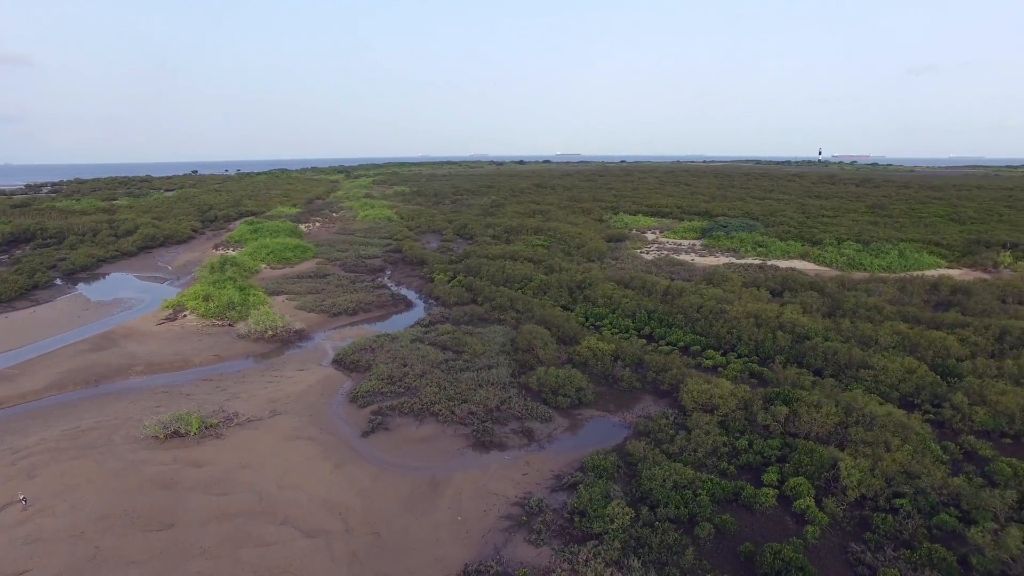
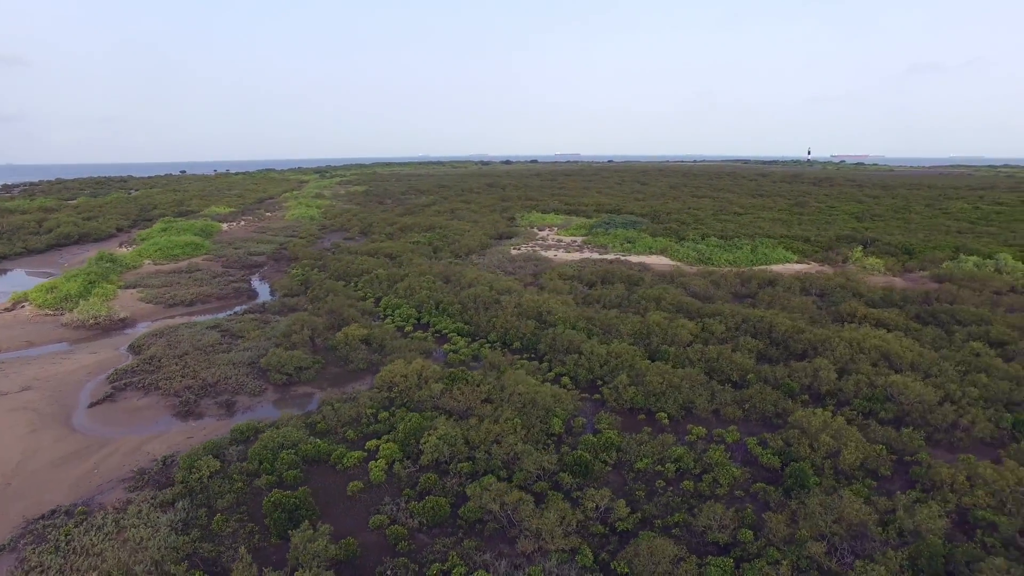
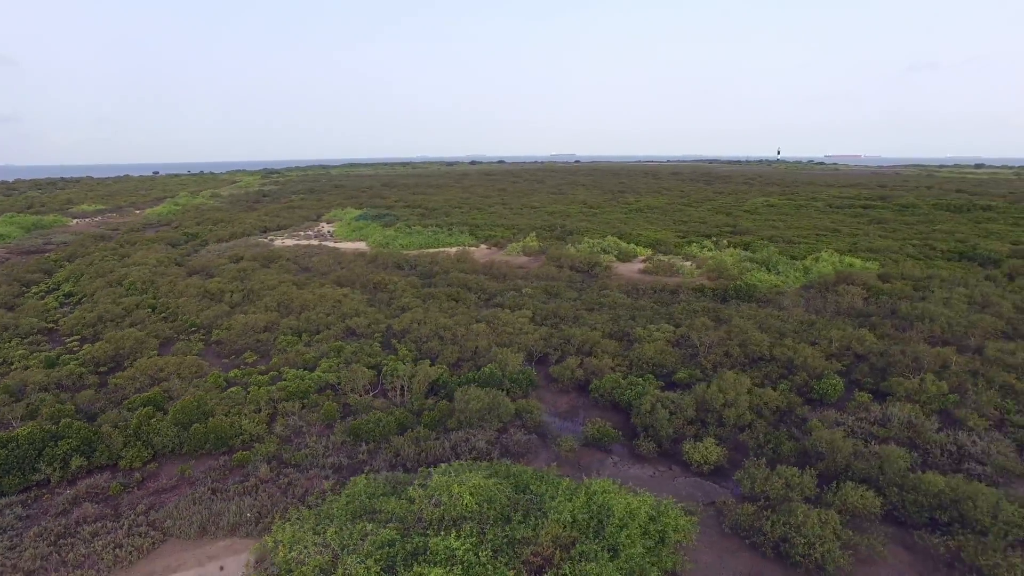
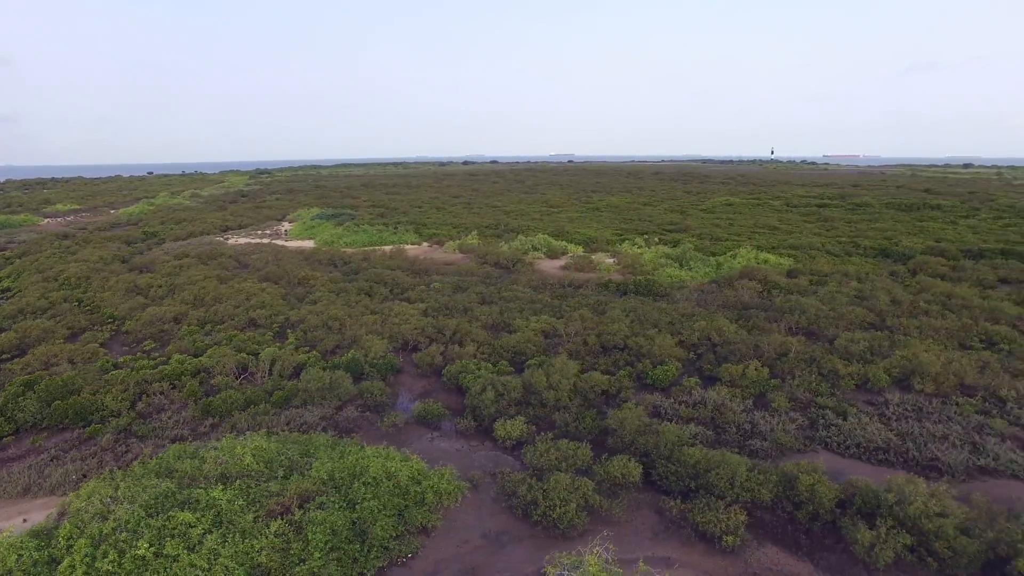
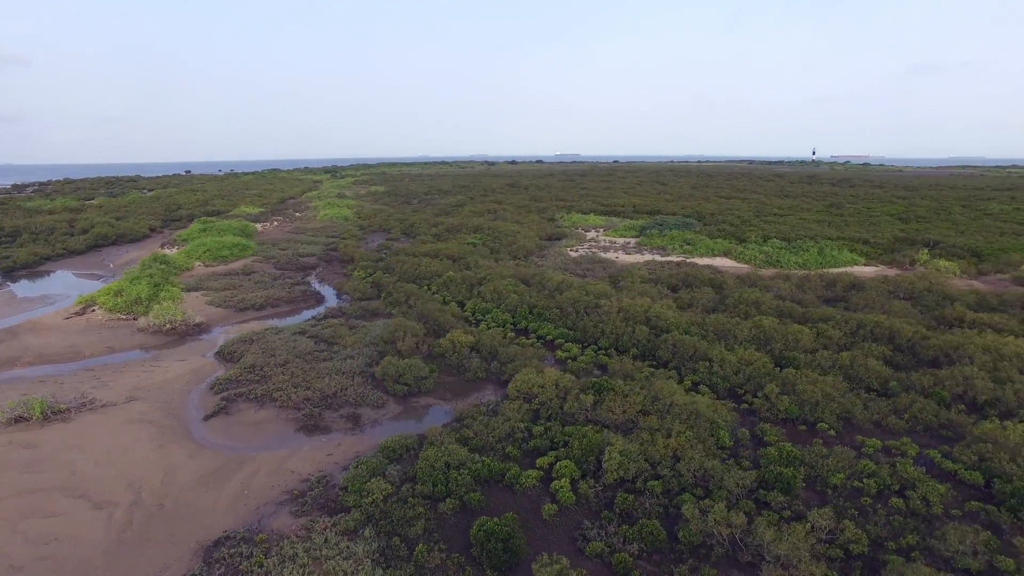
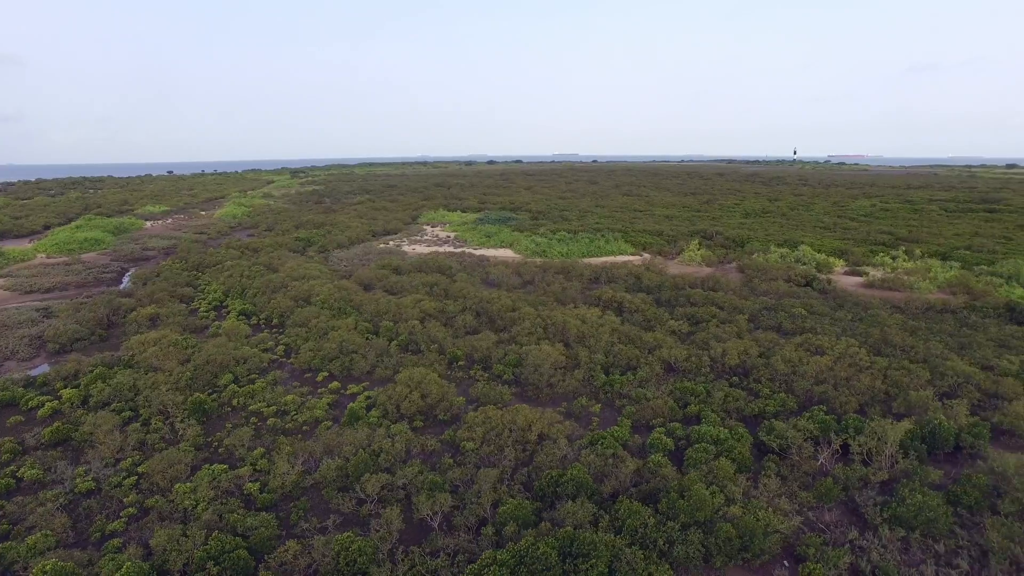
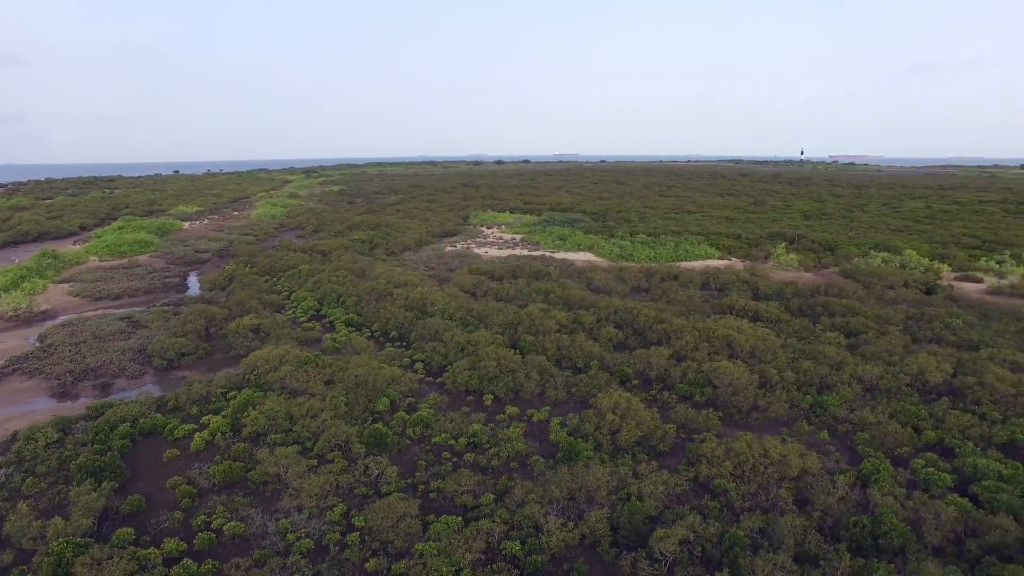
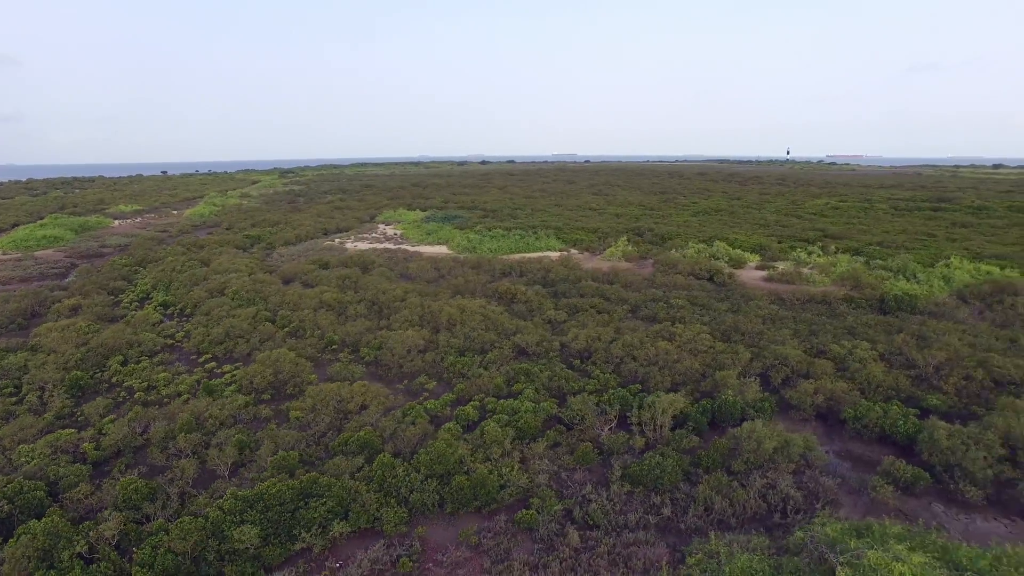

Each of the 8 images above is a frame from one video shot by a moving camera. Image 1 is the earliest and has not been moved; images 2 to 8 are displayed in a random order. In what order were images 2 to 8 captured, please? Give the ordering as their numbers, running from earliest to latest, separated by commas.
5, 2, 7, 6, 8, 3, 4
